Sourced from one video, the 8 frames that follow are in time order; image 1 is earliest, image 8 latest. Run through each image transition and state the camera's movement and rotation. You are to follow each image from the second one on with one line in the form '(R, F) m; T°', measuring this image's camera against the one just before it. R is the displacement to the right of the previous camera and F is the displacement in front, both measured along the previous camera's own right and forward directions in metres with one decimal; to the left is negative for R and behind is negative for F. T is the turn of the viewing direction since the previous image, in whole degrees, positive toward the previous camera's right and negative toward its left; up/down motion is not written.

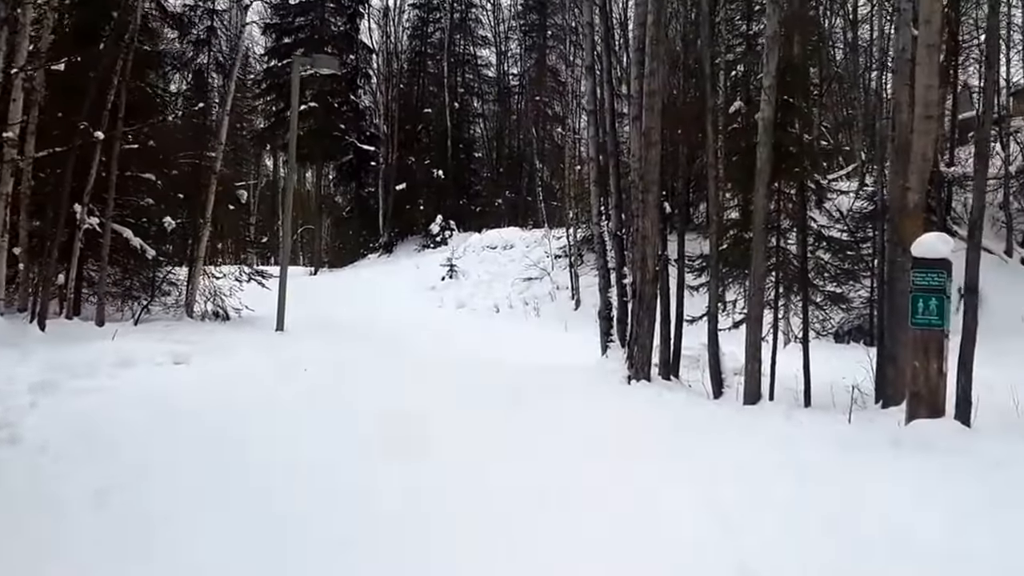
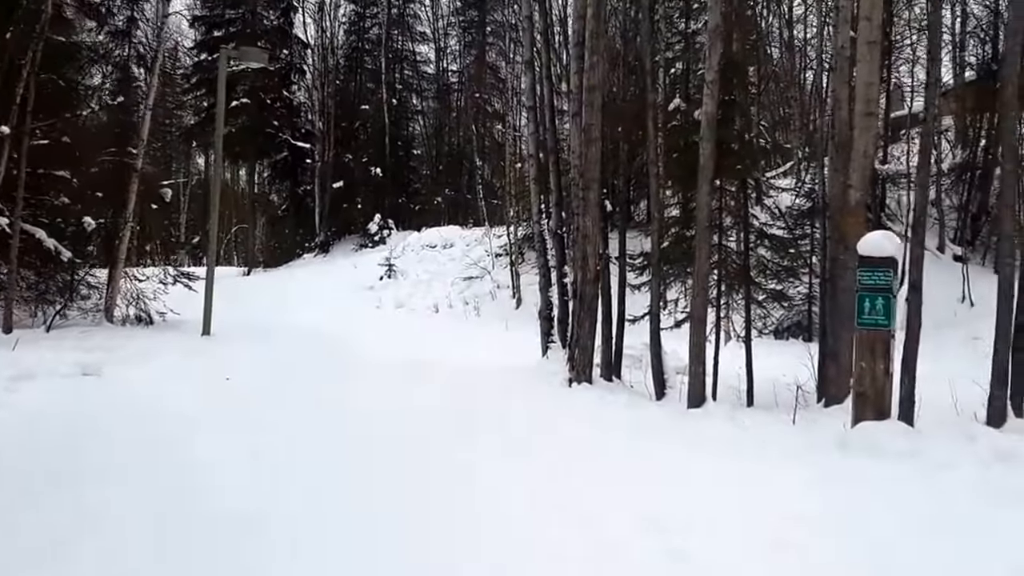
(0.0, +0.4) m; +4°
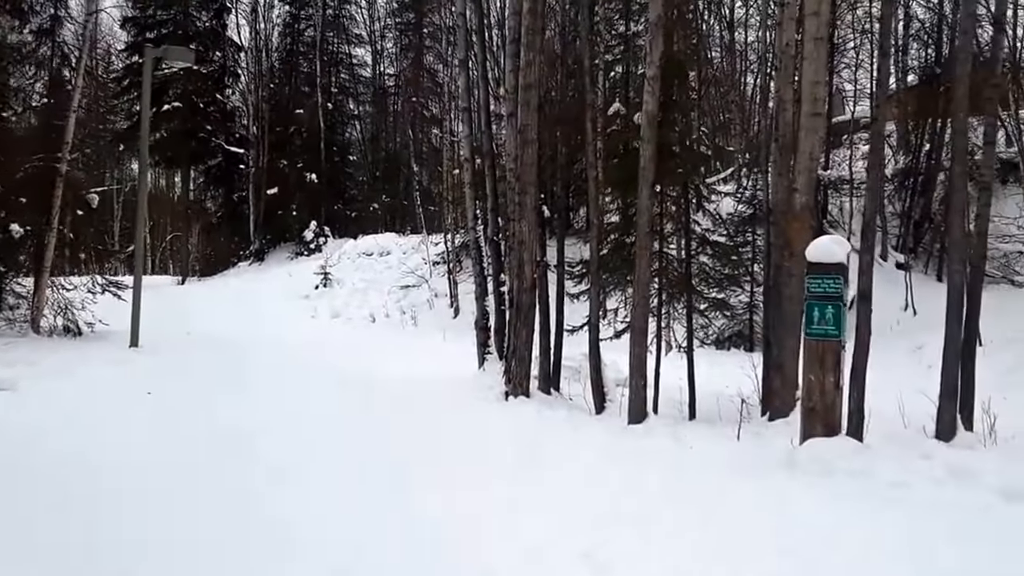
(+0.2, +0.8) m; +4°
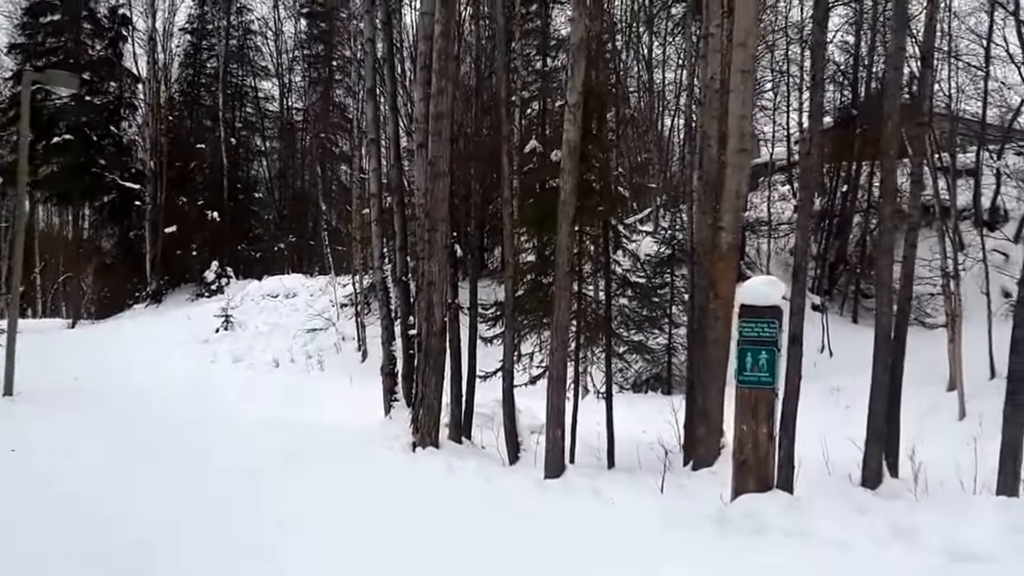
(0.0, +0.9) m; +6°
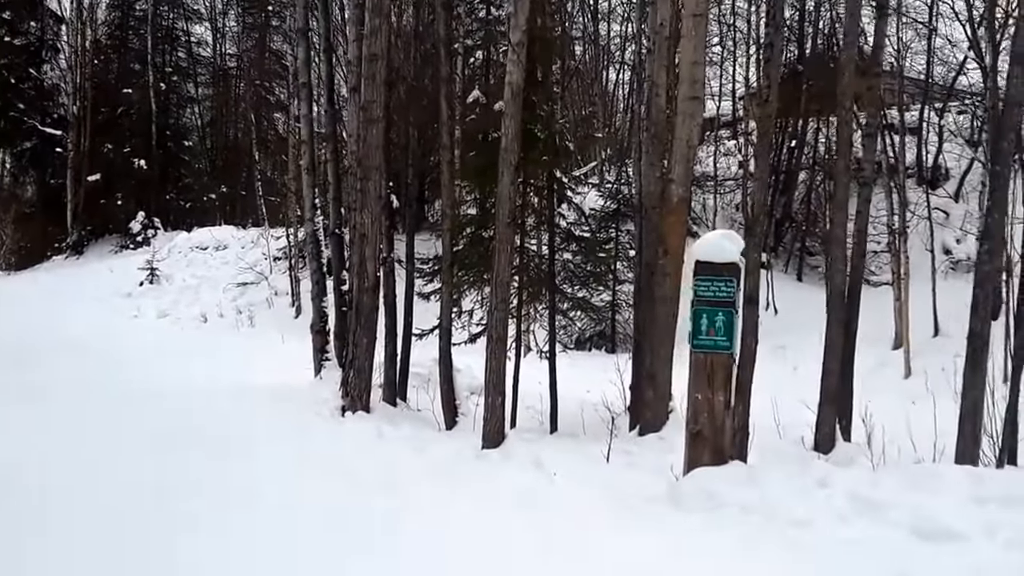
(+0.1, +0.7) m; +4°
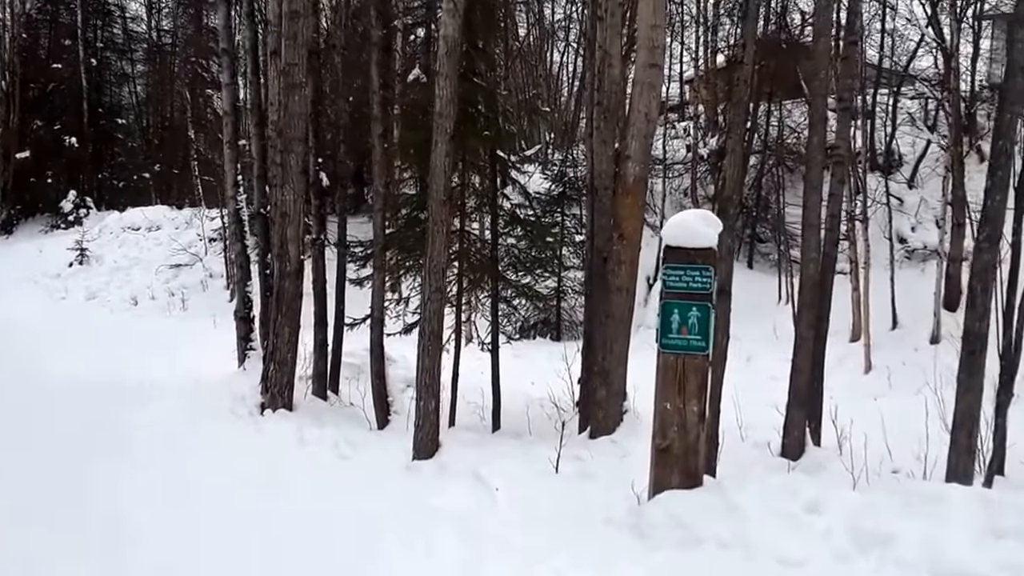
(+0.1, +1.0) m; +4°
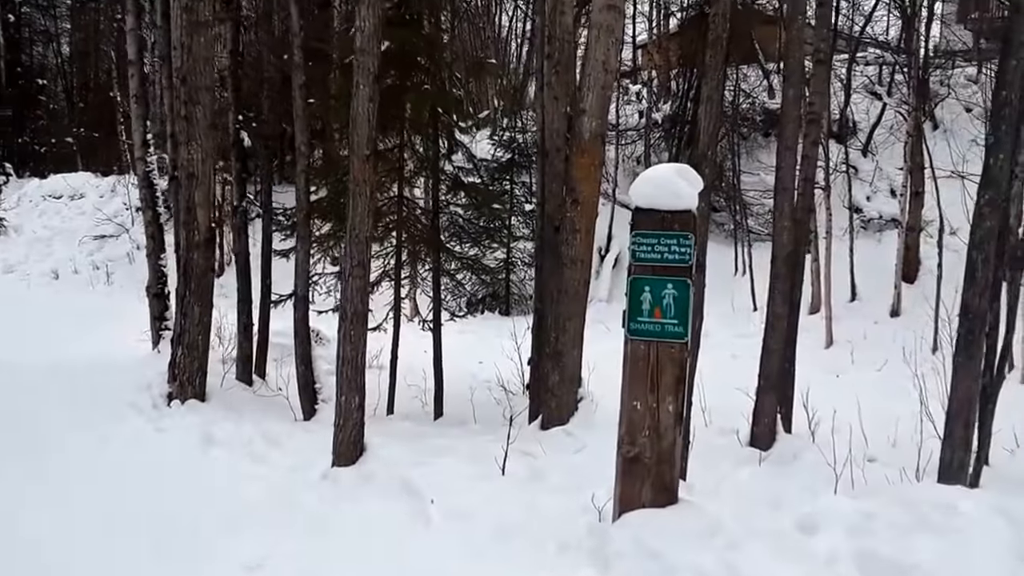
(+0.1, +0.9) m; +4°
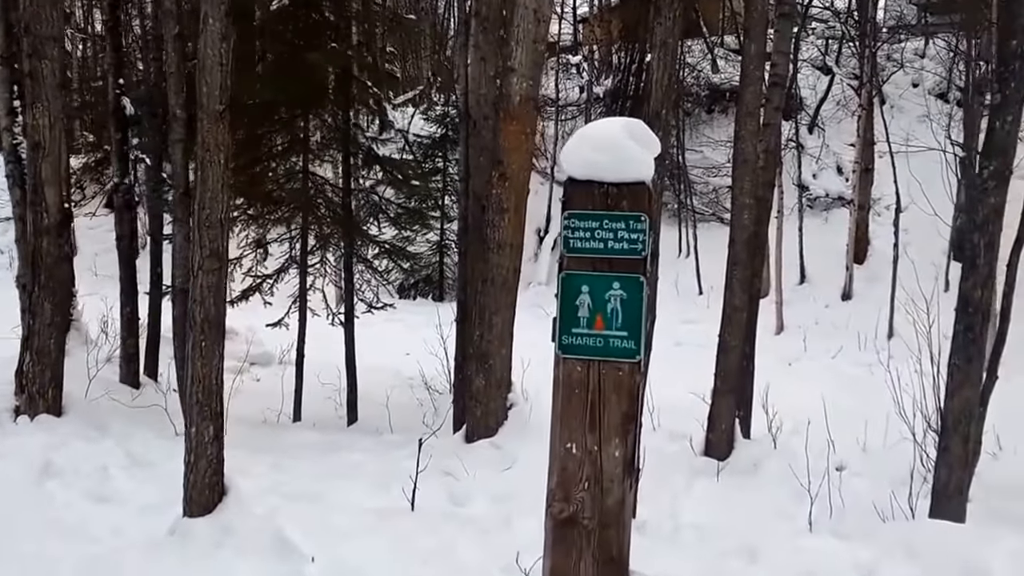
(+0.2, +1.1) m; +4°
